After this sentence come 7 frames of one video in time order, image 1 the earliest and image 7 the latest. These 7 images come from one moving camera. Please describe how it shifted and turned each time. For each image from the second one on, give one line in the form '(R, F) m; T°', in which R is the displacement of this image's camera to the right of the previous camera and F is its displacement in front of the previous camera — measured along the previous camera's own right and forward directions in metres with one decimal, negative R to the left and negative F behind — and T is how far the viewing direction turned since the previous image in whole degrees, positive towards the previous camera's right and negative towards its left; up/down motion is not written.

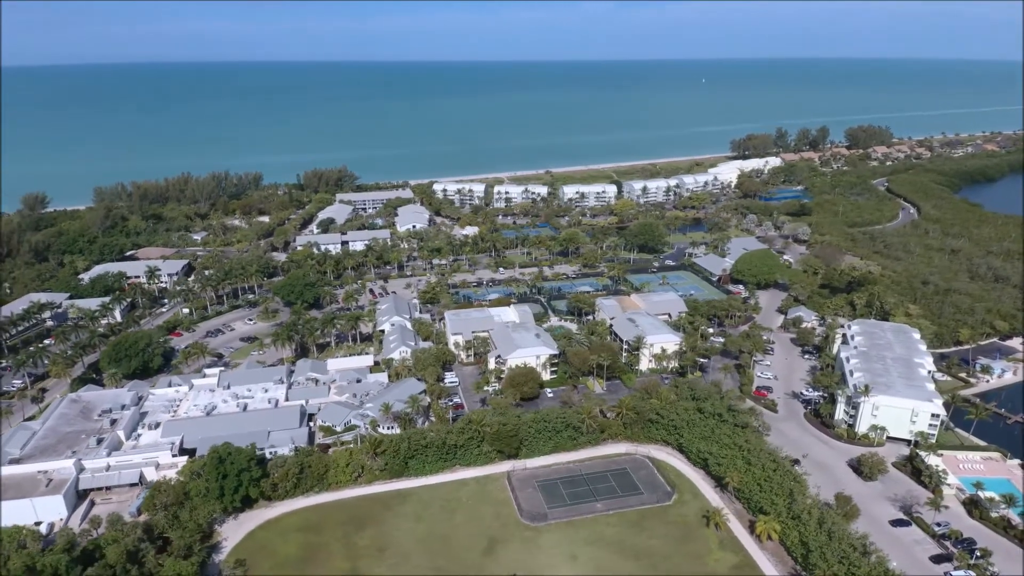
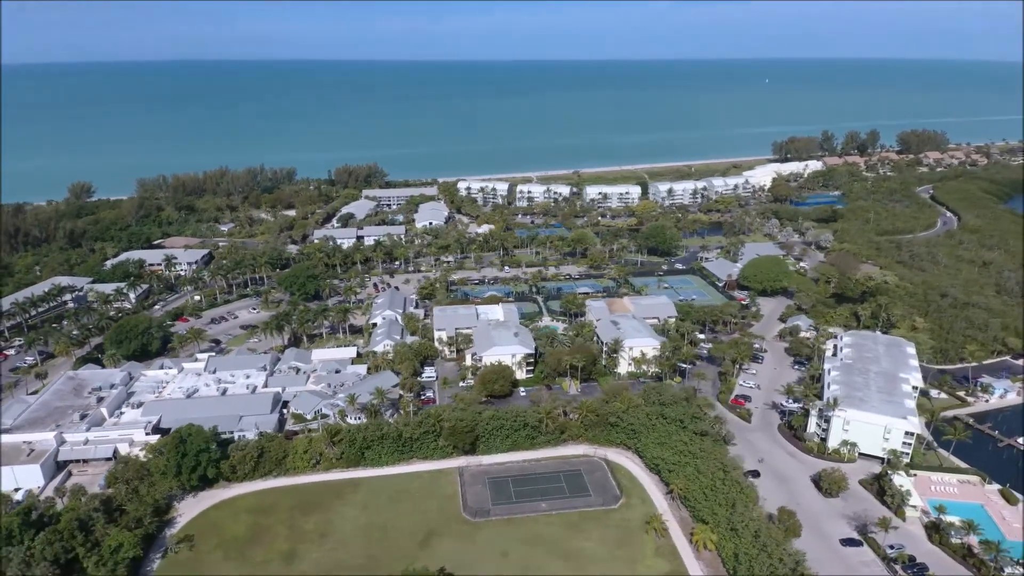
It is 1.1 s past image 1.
(+4.2, -0.1) m; -5°
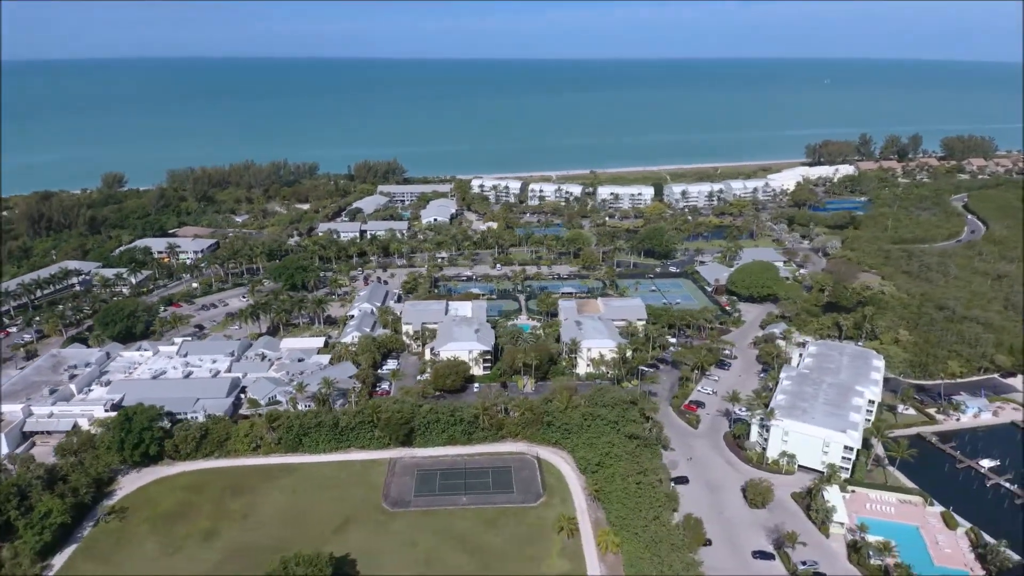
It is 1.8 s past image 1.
(+5.1, -0.1) m; -5°
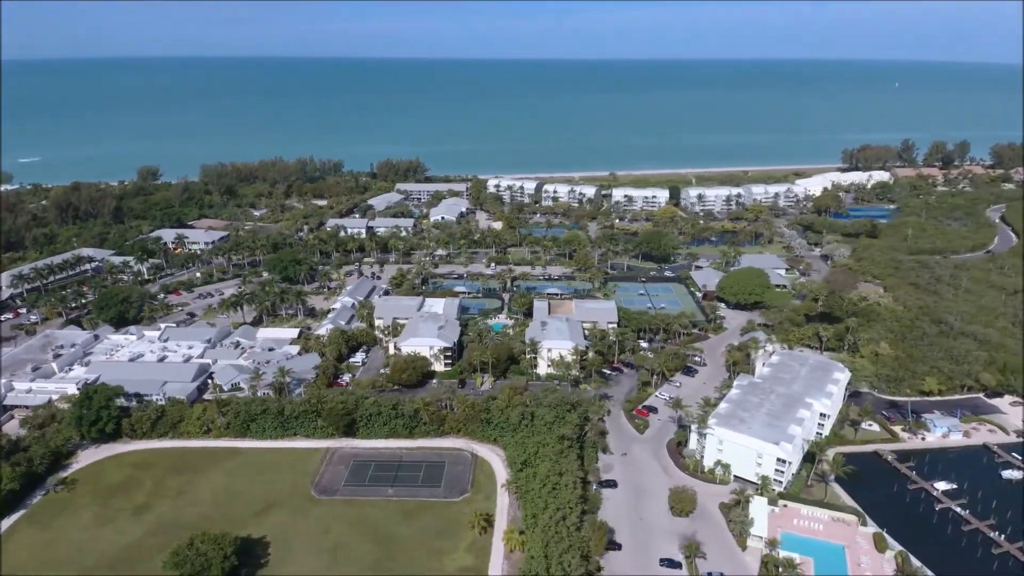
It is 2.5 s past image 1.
(+5.1, 0.0) m; -5°
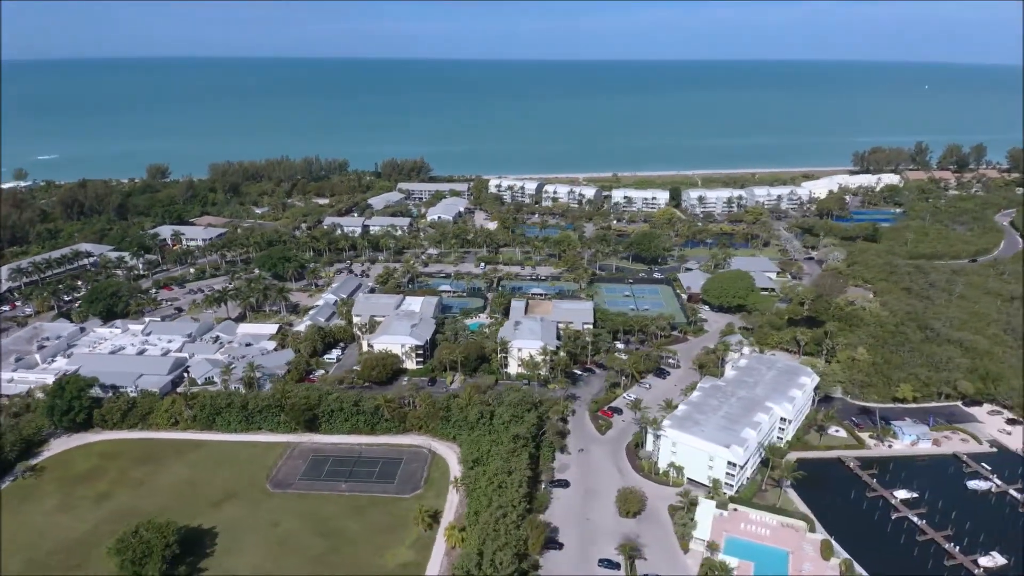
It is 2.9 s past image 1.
(+2.9, -0.1) m; -2°
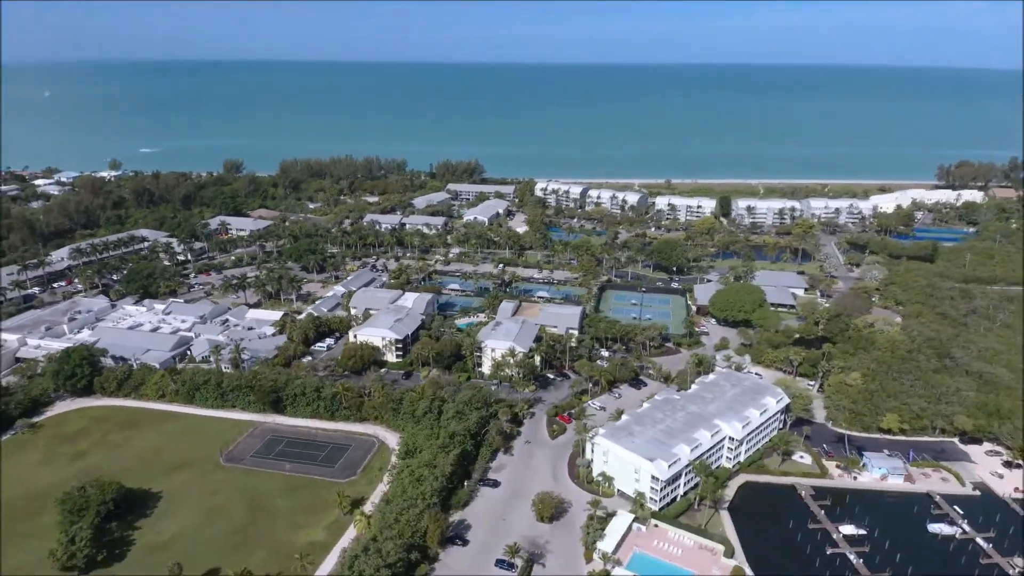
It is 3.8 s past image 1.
(+6.6, +0.1) m; -8°
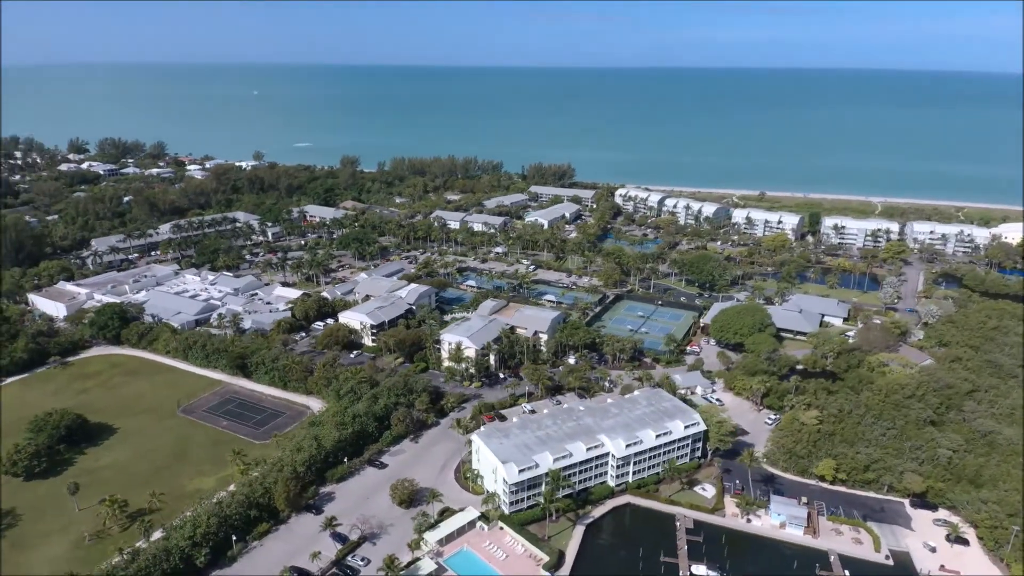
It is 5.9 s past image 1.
(+11.6, +0.9) m; -15°
